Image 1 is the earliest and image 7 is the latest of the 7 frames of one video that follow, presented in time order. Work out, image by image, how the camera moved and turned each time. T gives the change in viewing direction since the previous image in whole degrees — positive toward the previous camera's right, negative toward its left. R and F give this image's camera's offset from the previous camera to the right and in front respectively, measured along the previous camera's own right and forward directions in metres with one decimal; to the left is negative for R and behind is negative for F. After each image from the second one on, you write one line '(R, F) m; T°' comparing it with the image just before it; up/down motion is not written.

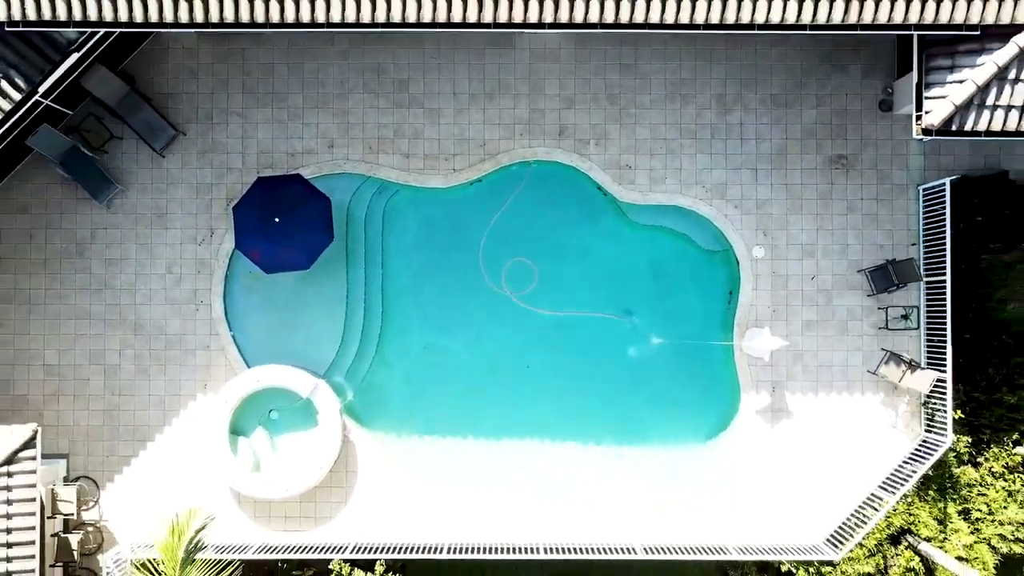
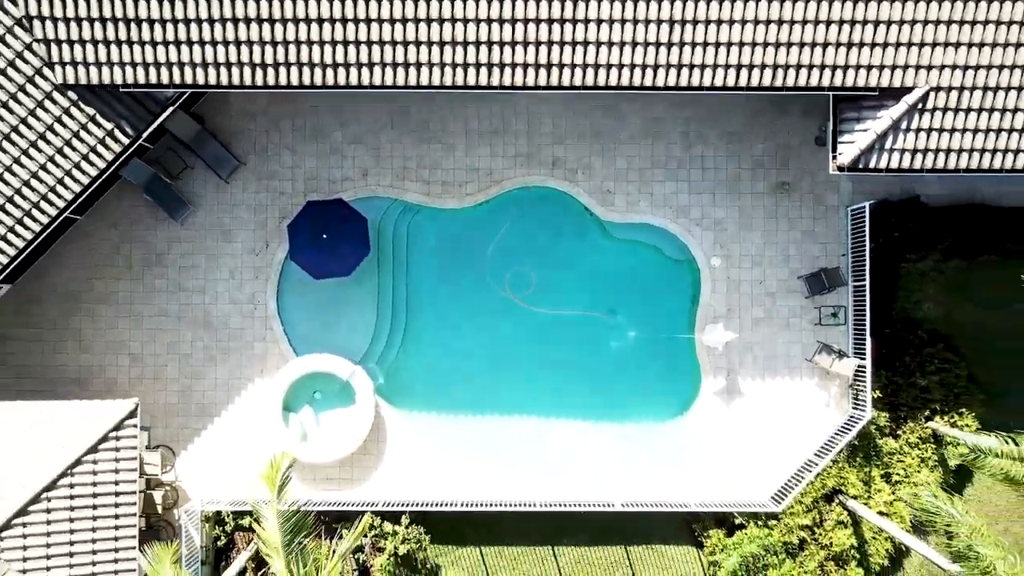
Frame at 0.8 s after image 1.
(0.0, -2.6) m; 0°
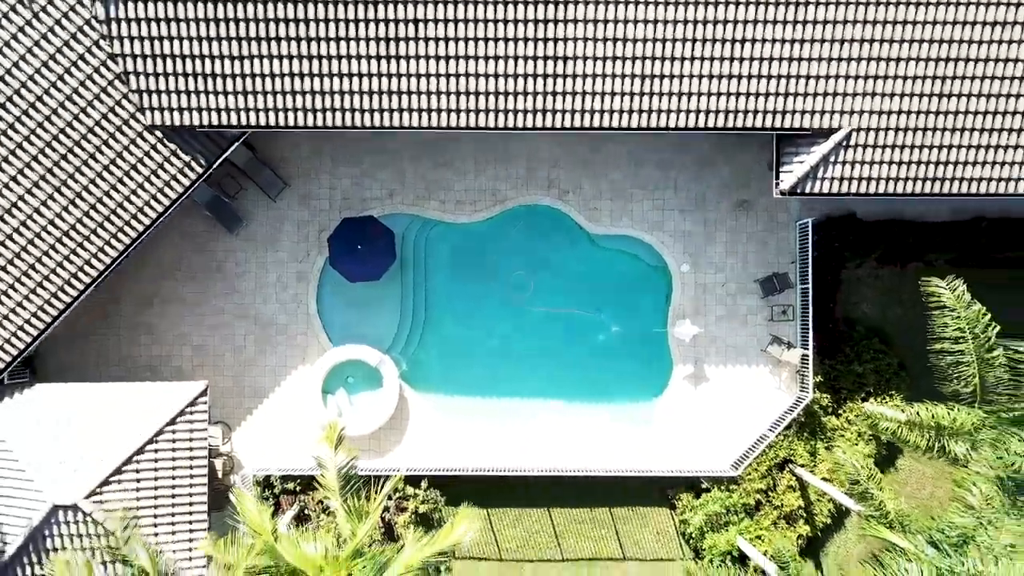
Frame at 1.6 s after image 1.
(0.0, -2.7) m; 0°
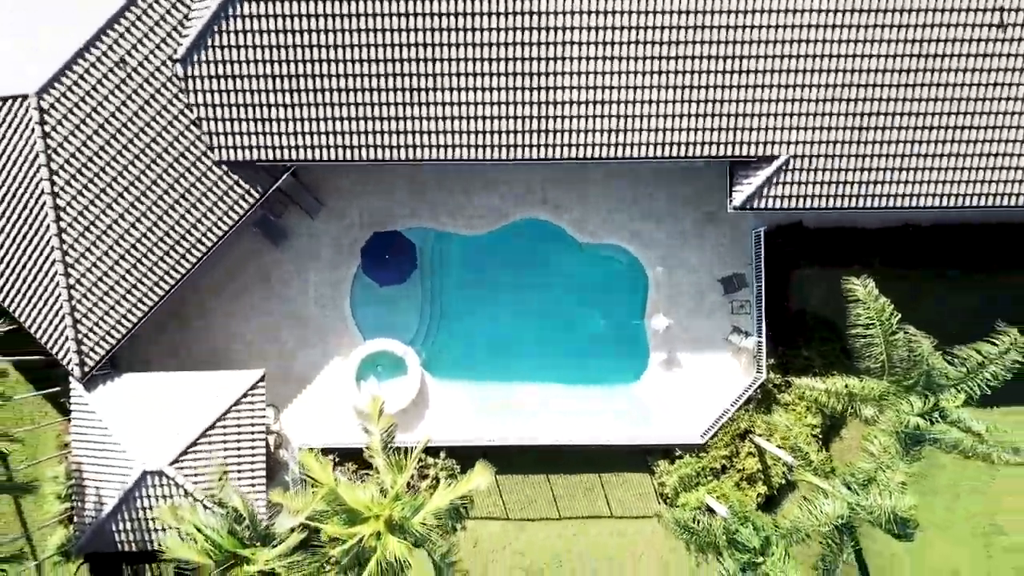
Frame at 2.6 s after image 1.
(-0.1, -3.2) m; 0°
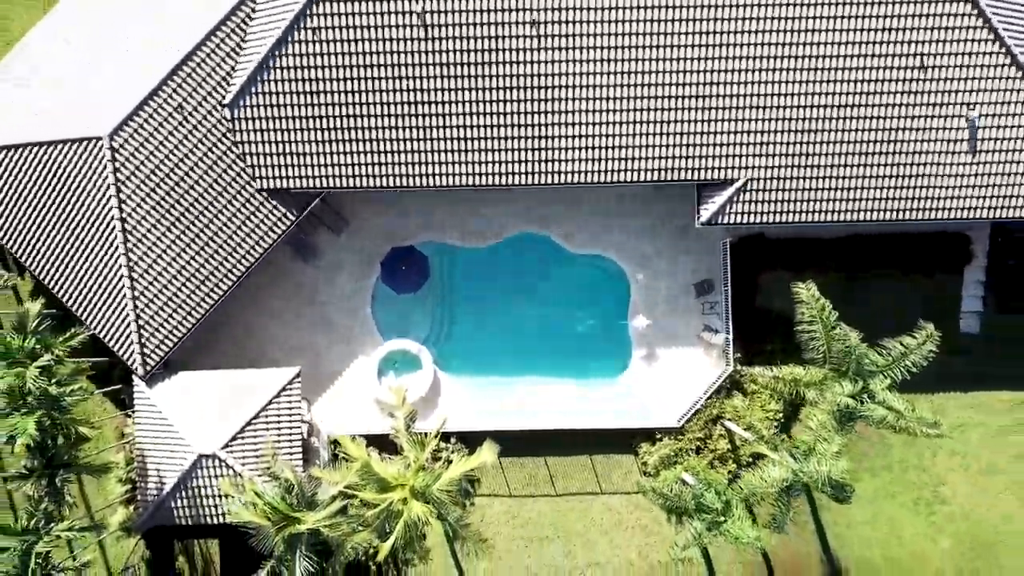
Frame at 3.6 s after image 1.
(0.0, -3.0) m; 0°
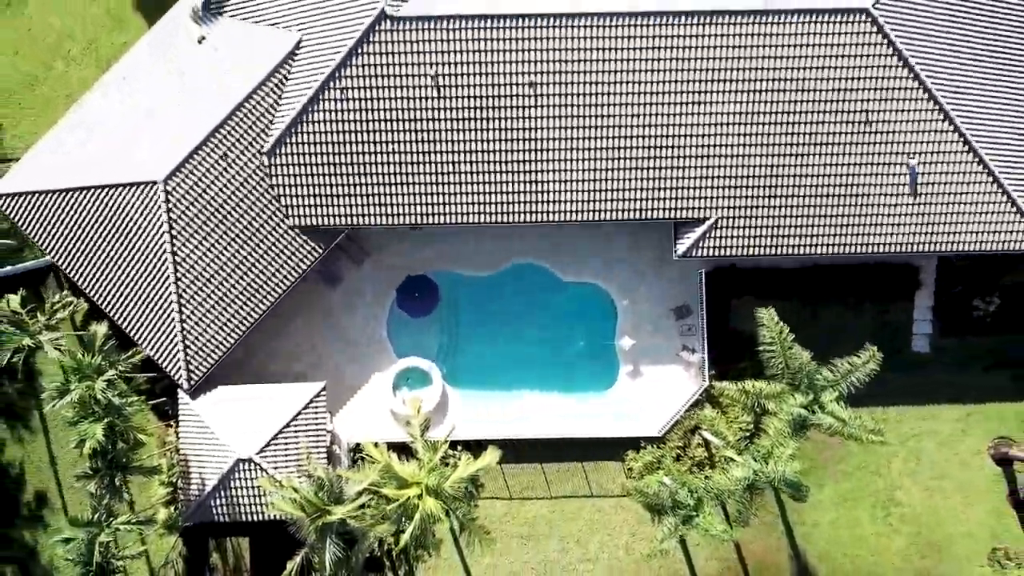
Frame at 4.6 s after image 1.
(0.0, -2.9) m; 0°
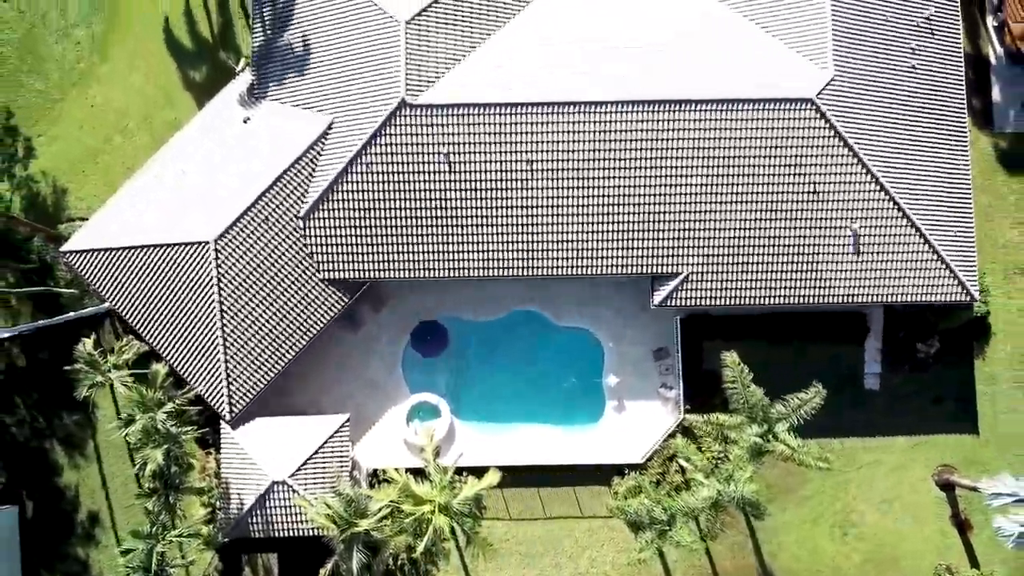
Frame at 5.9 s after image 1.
(0.0, -3.7) m; 0°
